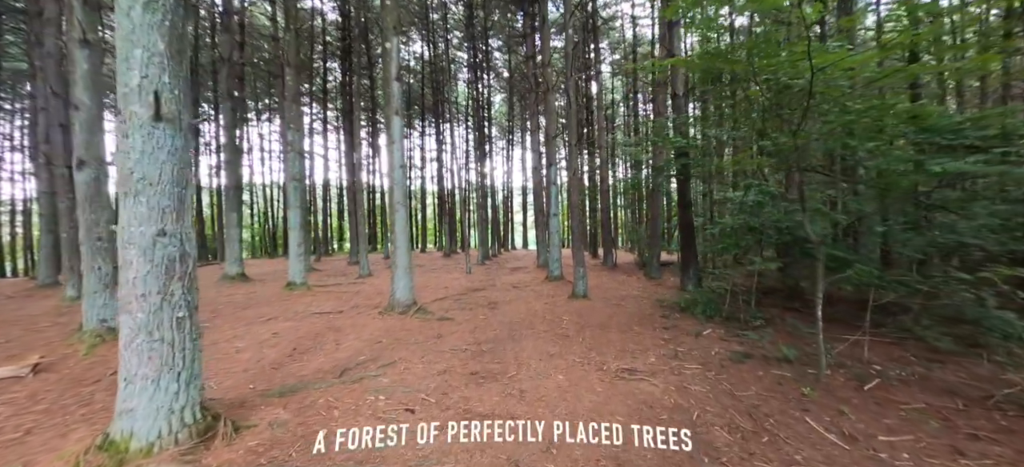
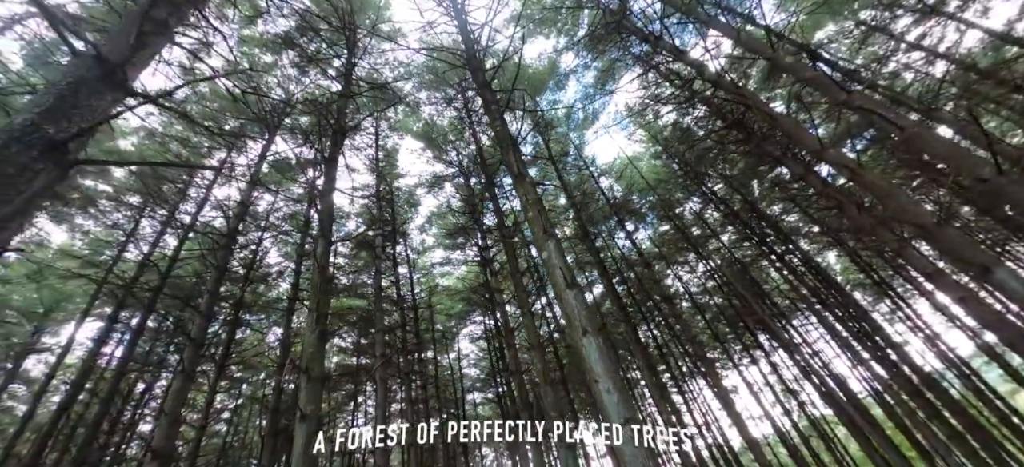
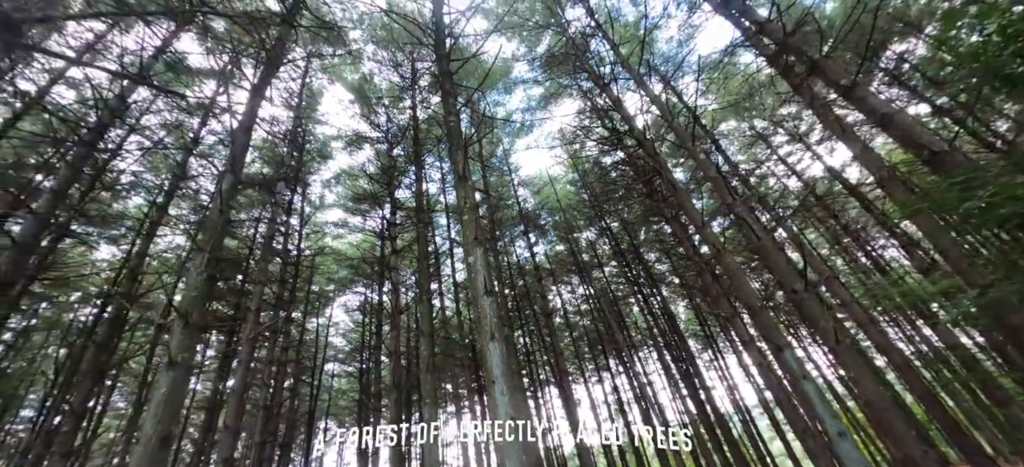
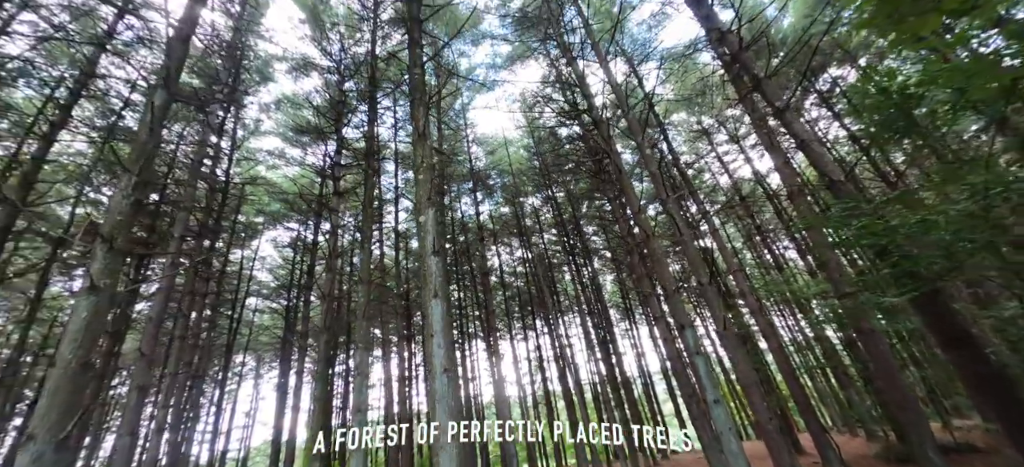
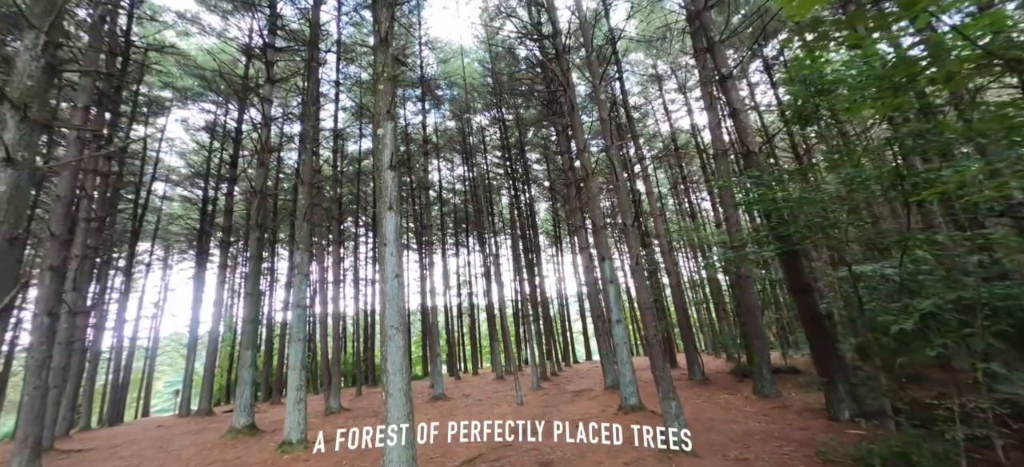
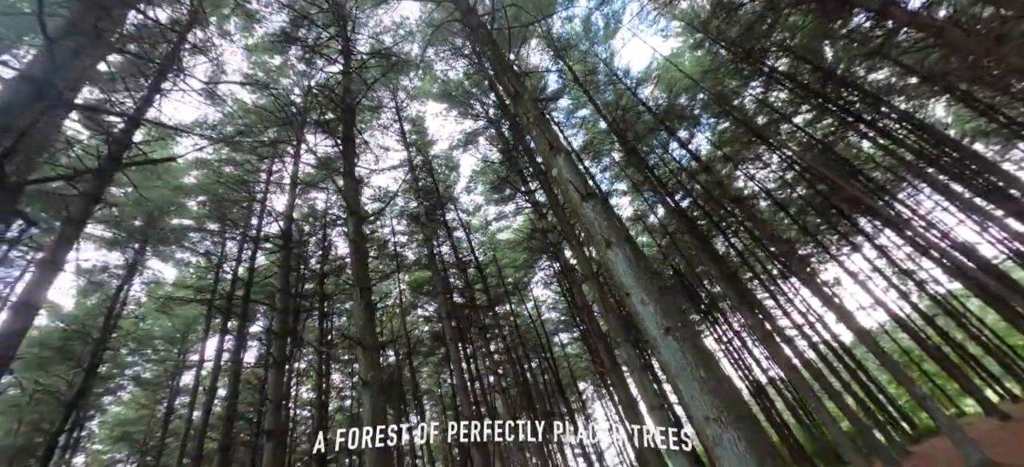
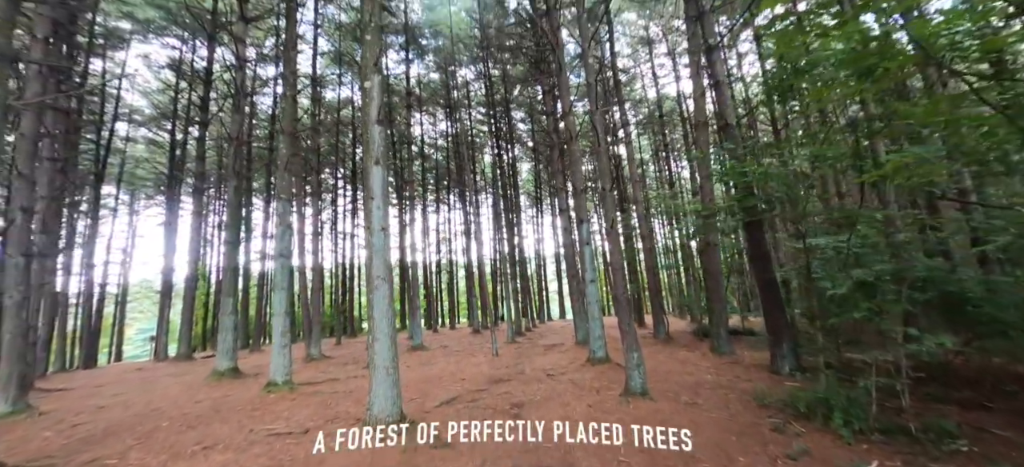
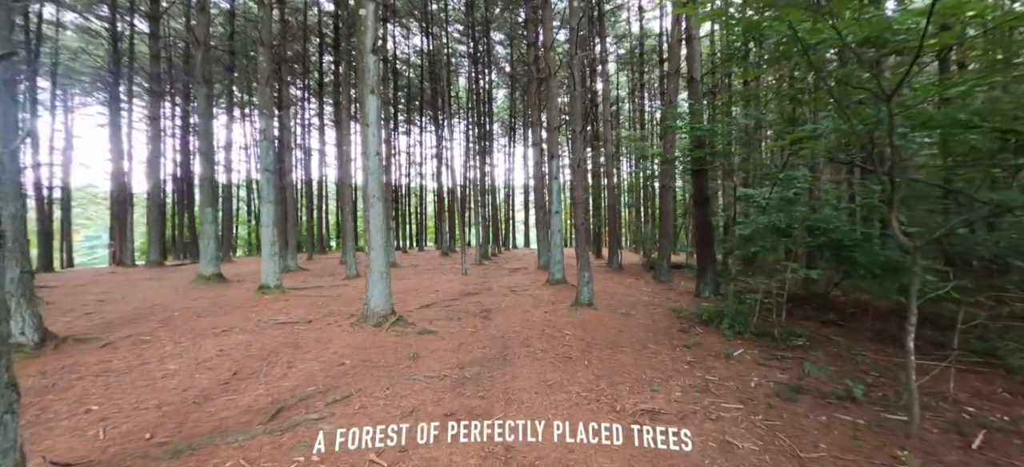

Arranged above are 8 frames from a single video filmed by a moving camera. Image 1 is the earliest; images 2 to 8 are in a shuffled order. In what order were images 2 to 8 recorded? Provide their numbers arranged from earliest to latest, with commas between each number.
8, 7, 5, 4, 3, 2, 6
